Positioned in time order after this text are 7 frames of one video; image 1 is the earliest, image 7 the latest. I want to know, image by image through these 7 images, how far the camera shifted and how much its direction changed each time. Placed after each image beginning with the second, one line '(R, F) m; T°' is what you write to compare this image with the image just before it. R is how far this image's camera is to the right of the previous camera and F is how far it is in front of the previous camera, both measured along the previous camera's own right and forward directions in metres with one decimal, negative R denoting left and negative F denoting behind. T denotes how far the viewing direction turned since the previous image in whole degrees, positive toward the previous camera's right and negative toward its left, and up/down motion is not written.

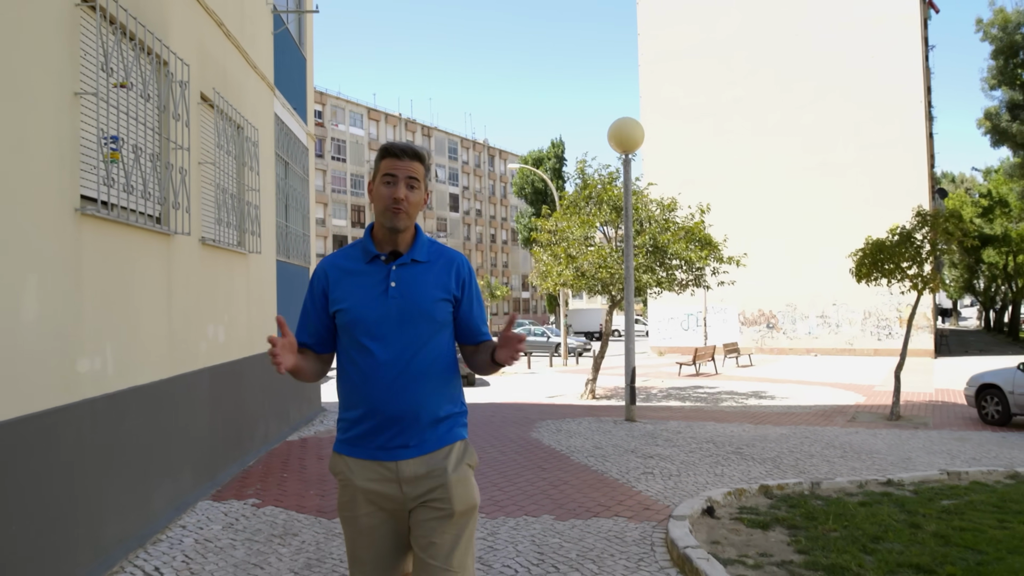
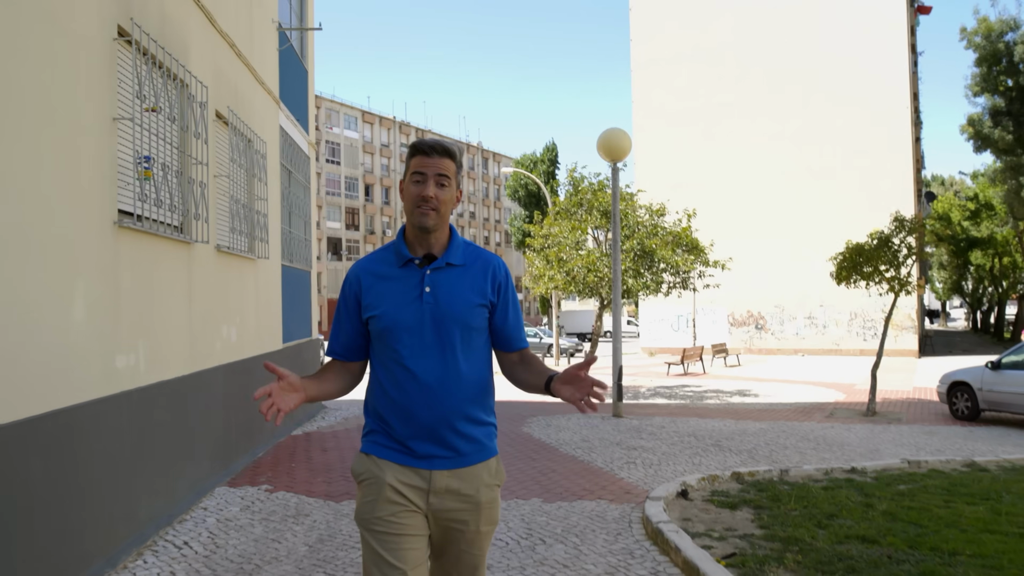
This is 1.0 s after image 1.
(0.0, -0.6) m; 0°
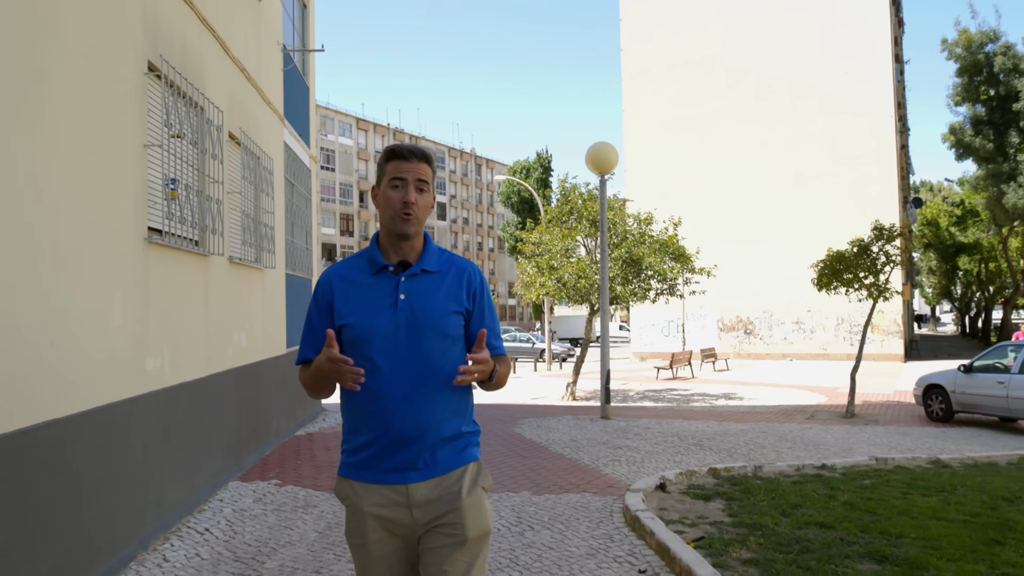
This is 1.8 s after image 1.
(0.0, -0.6) m; 0°
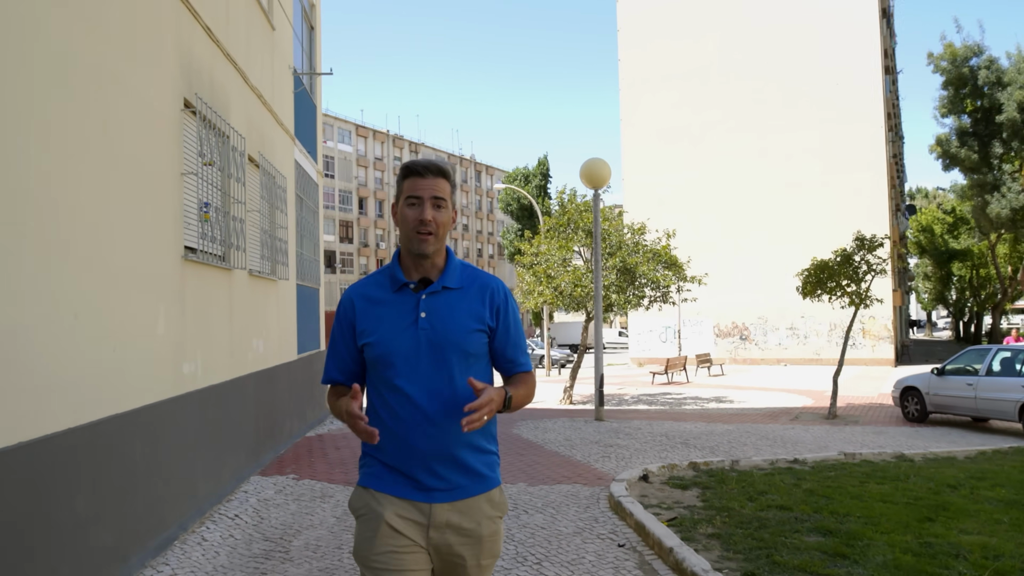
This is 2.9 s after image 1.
(0.0, -0.8) m; 0°
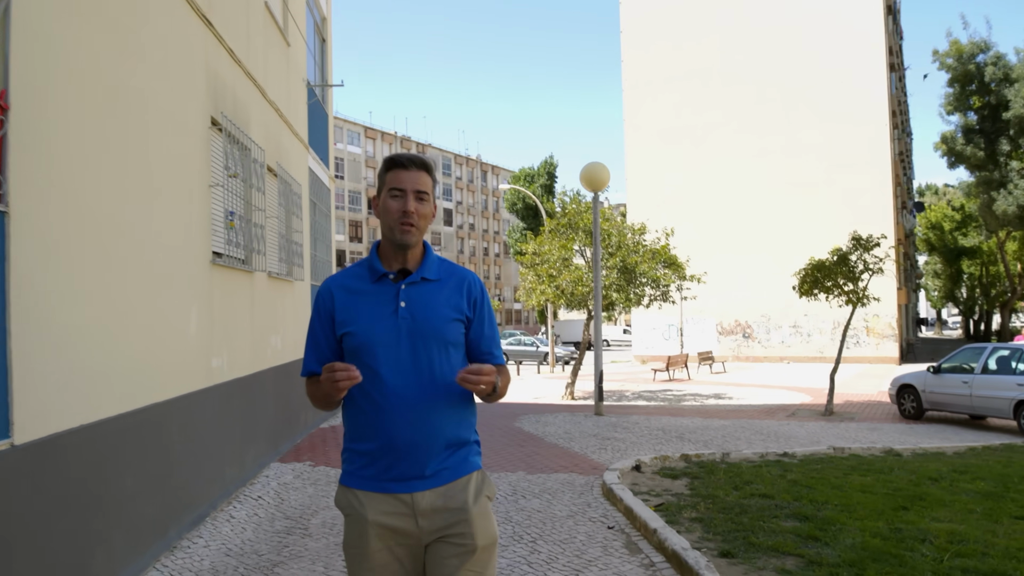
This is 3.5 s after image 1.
(+0.1, -0.5) m; -1°
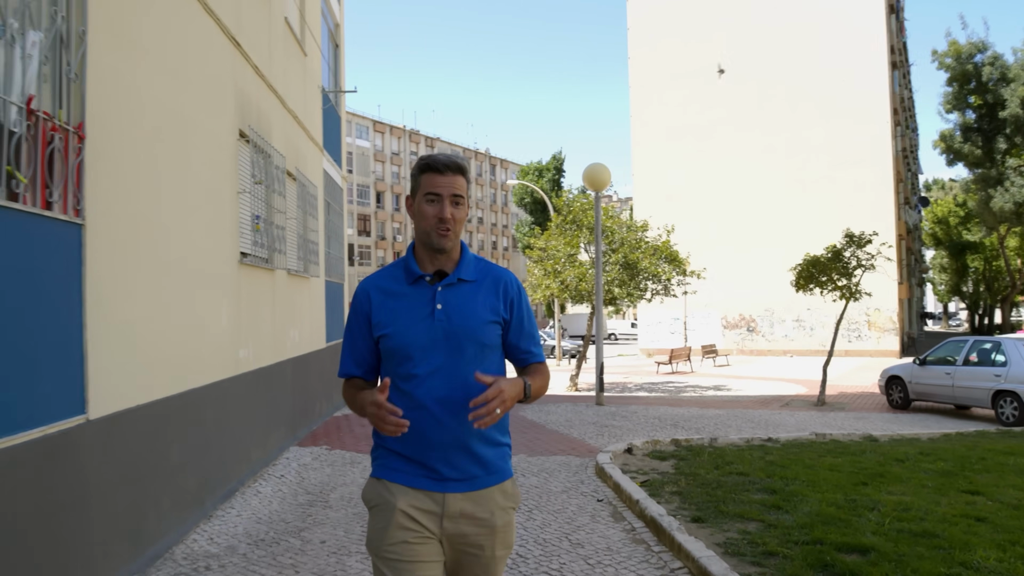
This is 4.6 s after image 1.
(+0.1, -0.7) m; -1°
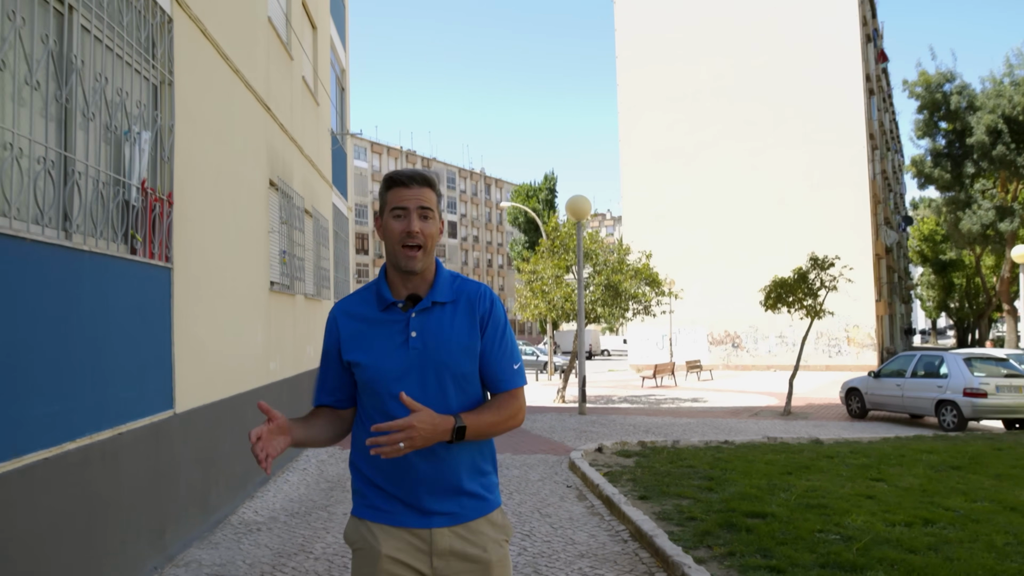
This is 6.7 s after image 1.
(+0.1, -1.6) m; 0°
